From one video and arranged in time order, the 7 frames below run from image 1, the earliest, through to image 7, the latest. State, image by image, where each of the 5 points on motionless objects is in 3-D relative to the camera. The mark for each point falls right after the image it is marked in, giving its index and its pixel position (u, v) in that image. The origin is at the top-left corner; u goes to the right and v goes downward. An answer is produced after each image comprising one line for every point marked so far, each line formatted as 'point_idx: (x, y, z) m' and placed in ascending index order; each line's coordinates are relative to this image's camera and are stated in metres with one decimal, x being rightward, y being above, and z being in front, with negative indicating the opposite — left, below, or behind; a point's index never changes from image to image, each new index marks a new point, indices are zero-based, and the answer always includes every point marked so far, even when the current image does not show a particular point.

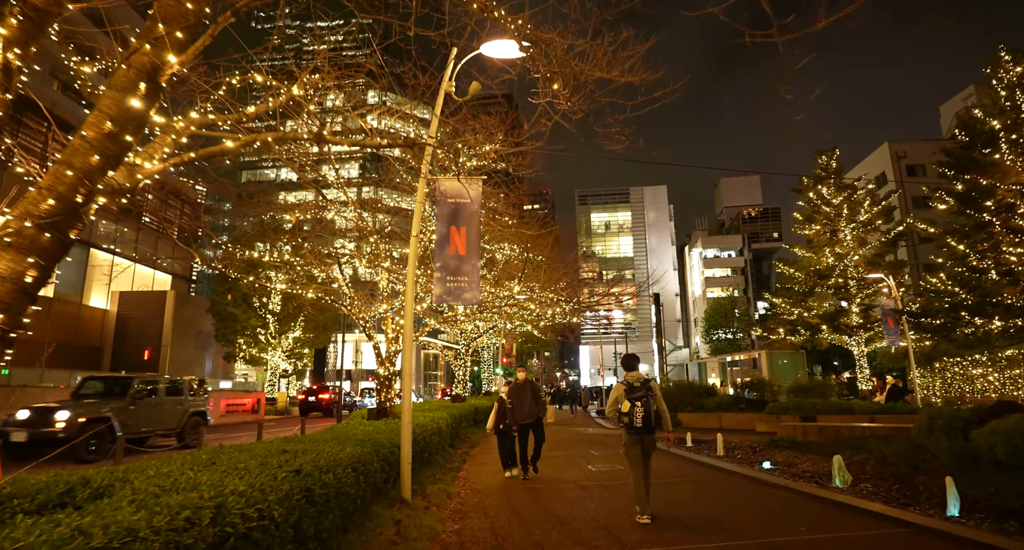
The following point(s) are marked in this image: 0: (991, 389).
0: (+14.7, -3.5, +17.1) m
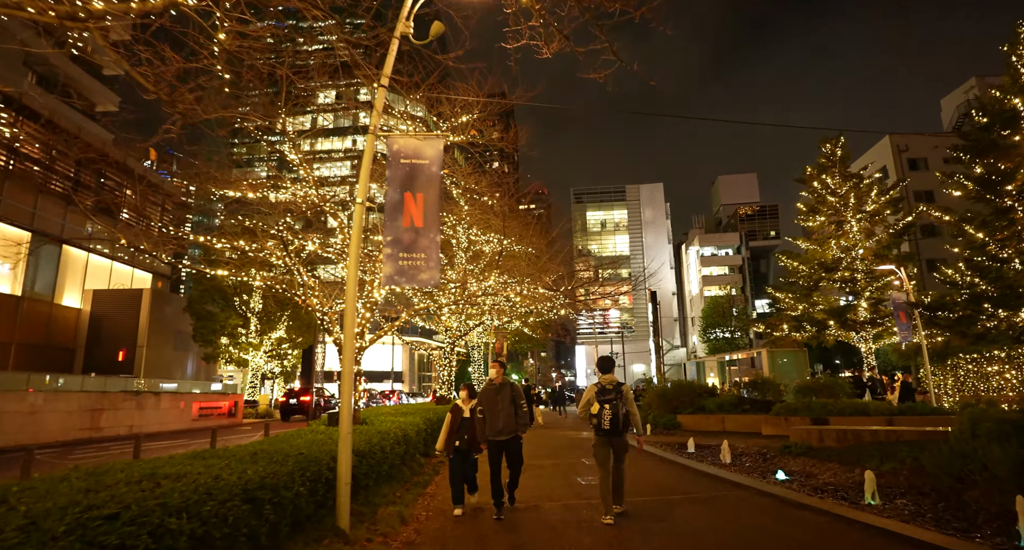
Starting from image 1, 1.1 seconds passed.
0: (+14.3, -3.3, +16.0) m
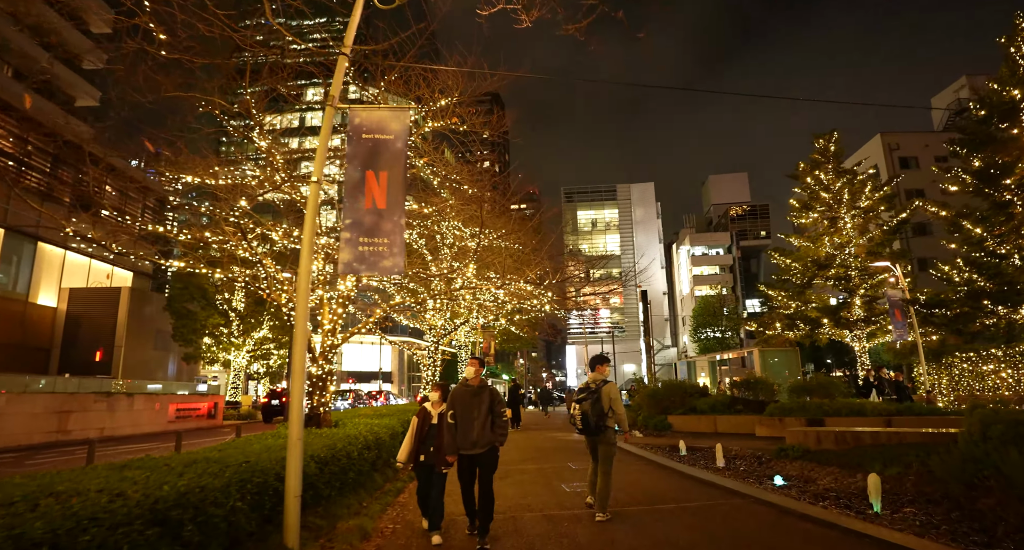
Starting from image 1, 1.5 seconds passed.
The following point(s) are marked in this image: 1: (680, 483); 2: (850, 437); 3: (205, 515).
0: (+13.9, -3.2, +15.6) m
1: (+2.4, -3.0, +7.8) m
2: (+5.4, -2.6, +8.9) m
3: (-2.0, -1.5, +3.5) m
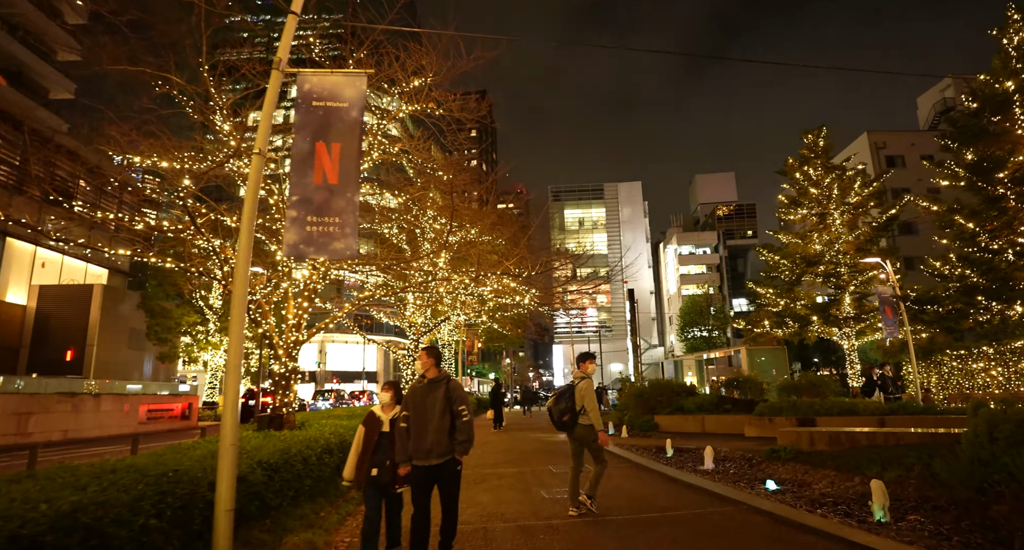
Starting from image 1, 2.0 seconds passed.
0: (+13.4, -3.1, +15.4) m
1: (+2.1, -2.8, +7.3) m
2: (+5.1, -2.5, +8.5) m
3: (-2.2, -1.4, +3.0) m
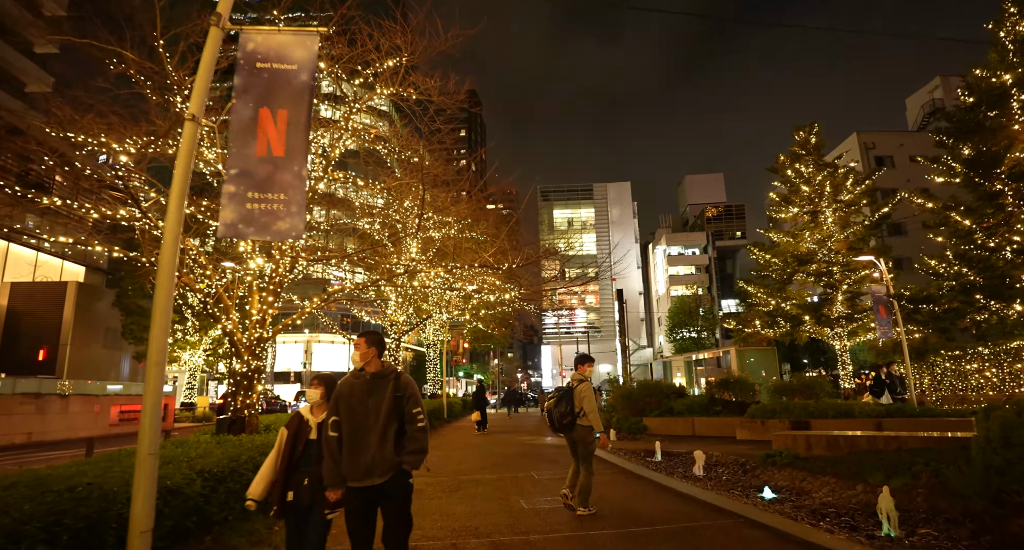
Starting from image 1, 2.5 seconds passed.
0: (+13.0, -3.0, +15.1) m
1: (+1.8, -2.7, +6.8) m
2: (+4.8, -2.4, +8.0) m
3: (-2.4, -1.3, +2.4) m
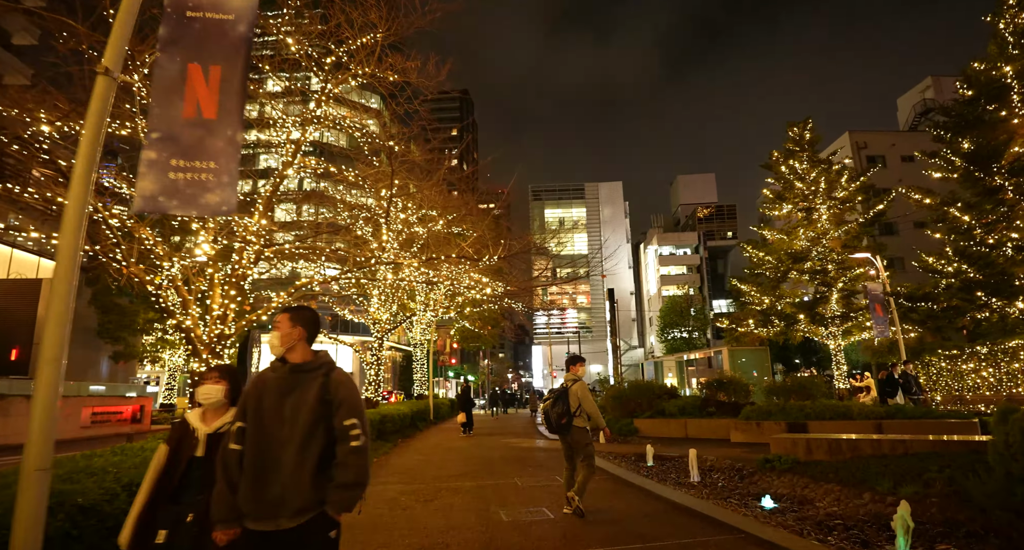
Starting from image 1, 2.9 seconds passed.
0: (+12.7, -3.0, +14.7) m
1: (+1.6, -2.7, +6.3) m
2: (+4.6, -2.3, +7.5) m
3: (-2.6, -1.2, +1.8) m
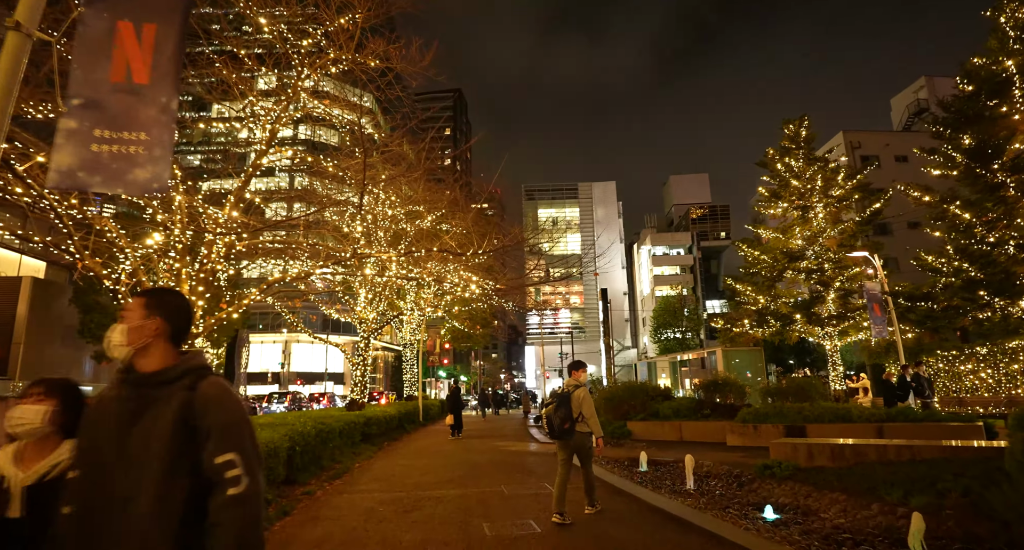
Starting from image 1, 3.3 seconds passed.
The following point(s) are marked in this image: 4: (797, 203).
0: (+12.4, -3.0, +14.4) m
1: (+1.4, -2.6, +5.9) m
2: (+4.4, -2.3, +7.2) m
3: (-2.7, -1.1, +1.3) m
4: (+9.7, +2.5, +18.8) m
